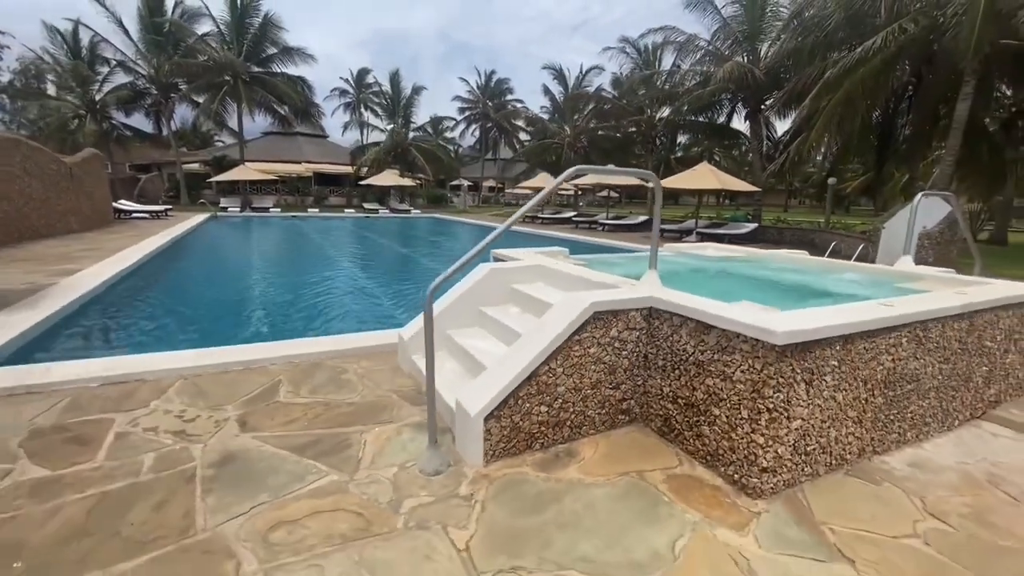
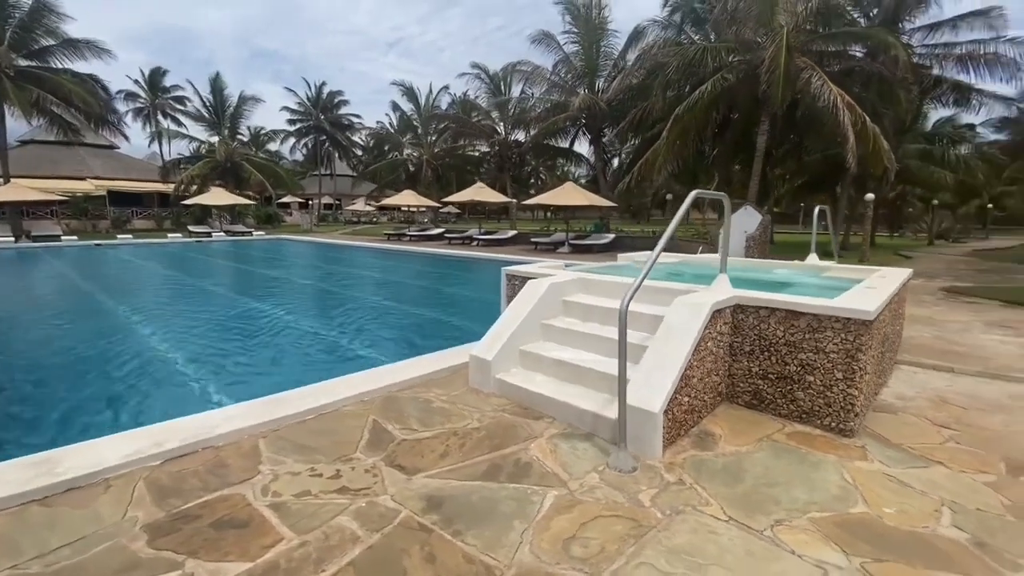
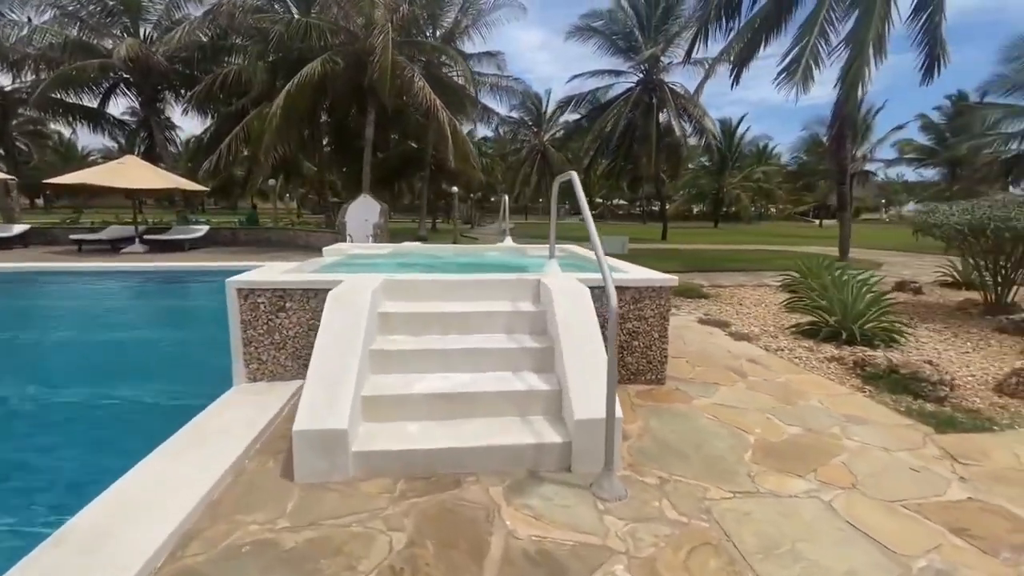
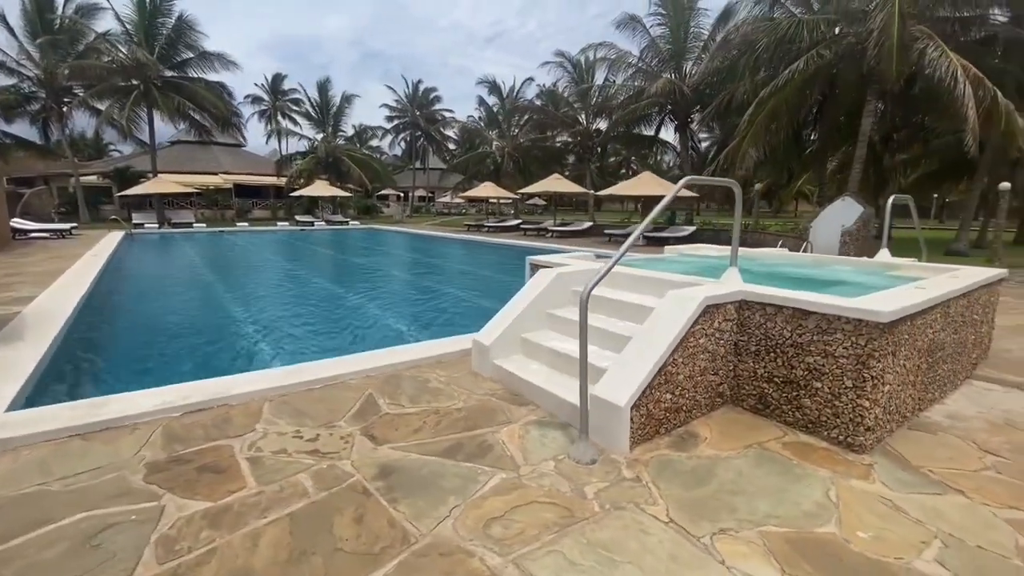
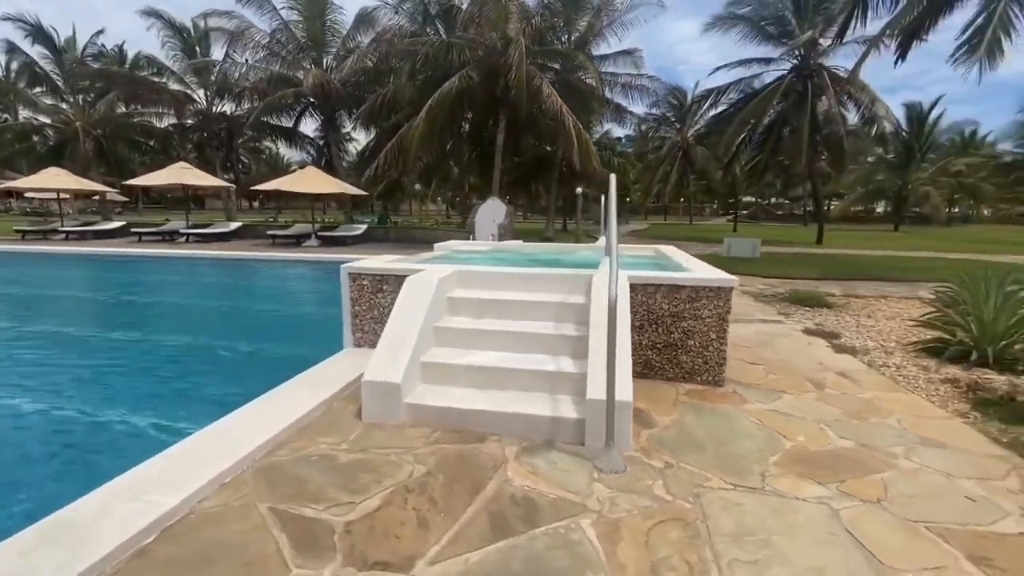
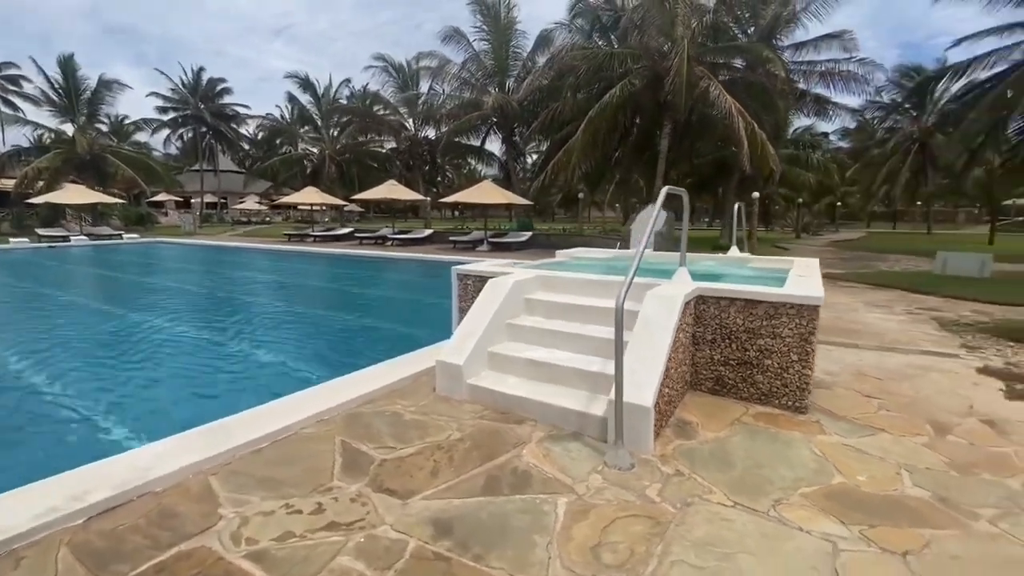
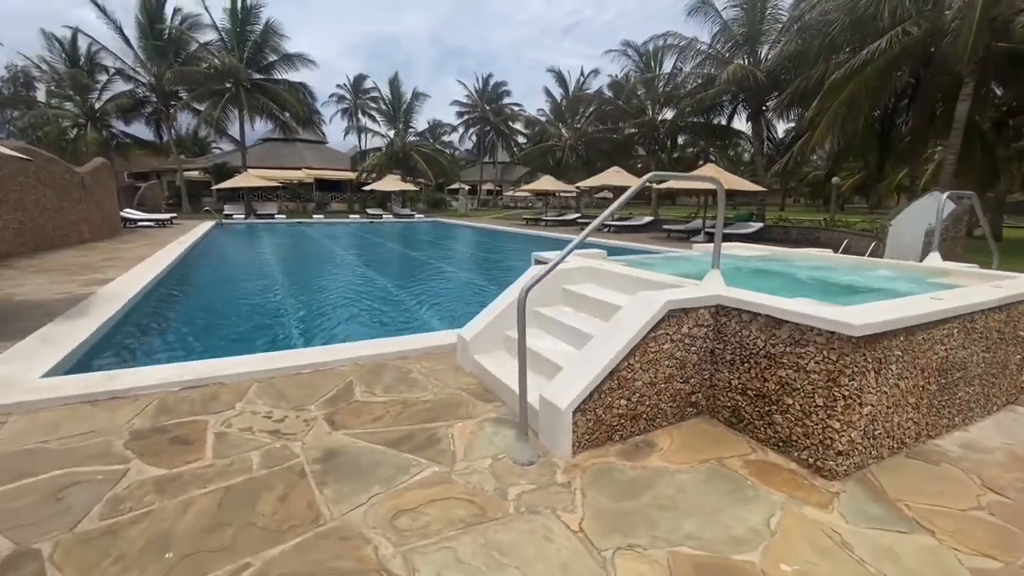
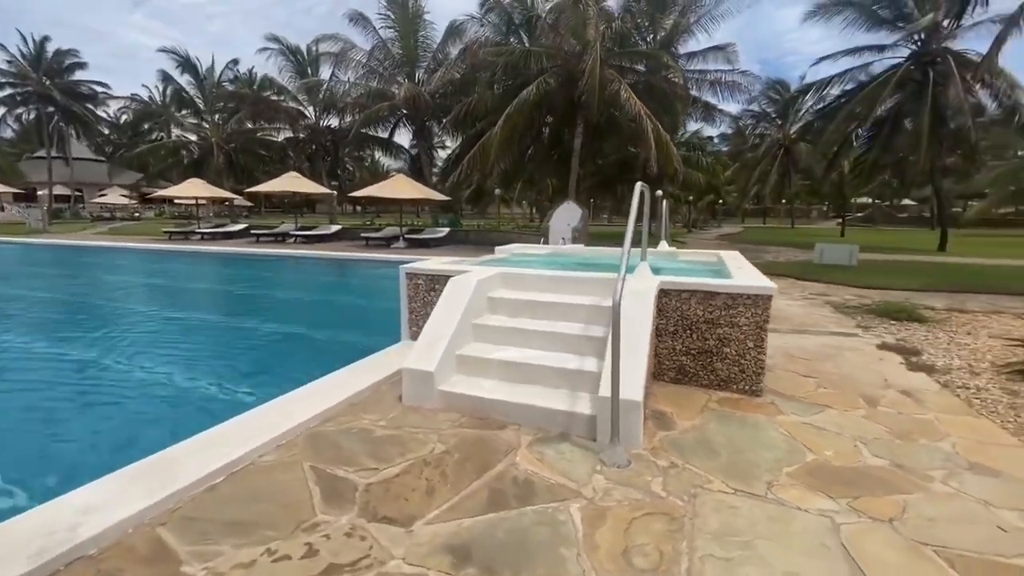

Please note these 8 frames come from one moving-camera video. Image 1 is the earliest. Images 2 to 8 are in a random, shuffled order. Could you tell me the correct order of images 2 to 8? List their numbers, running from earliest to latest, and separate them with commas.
7, 4, 2, 6, 8, 5, 3
